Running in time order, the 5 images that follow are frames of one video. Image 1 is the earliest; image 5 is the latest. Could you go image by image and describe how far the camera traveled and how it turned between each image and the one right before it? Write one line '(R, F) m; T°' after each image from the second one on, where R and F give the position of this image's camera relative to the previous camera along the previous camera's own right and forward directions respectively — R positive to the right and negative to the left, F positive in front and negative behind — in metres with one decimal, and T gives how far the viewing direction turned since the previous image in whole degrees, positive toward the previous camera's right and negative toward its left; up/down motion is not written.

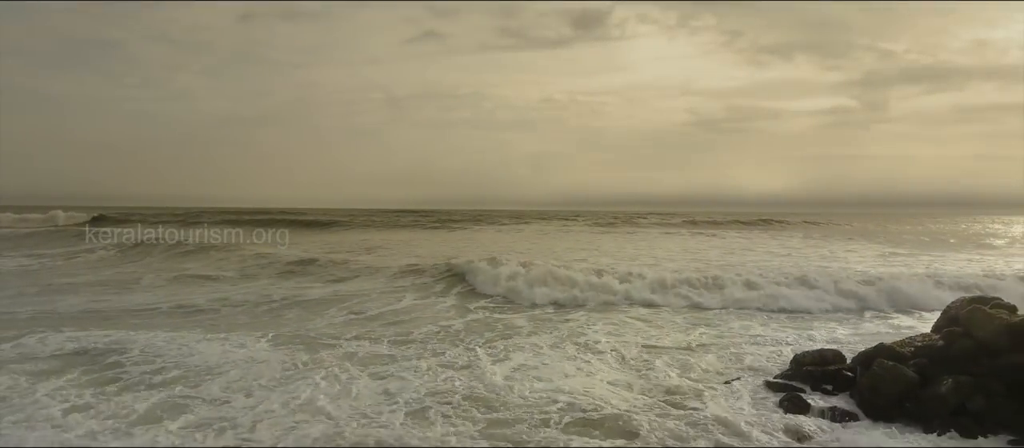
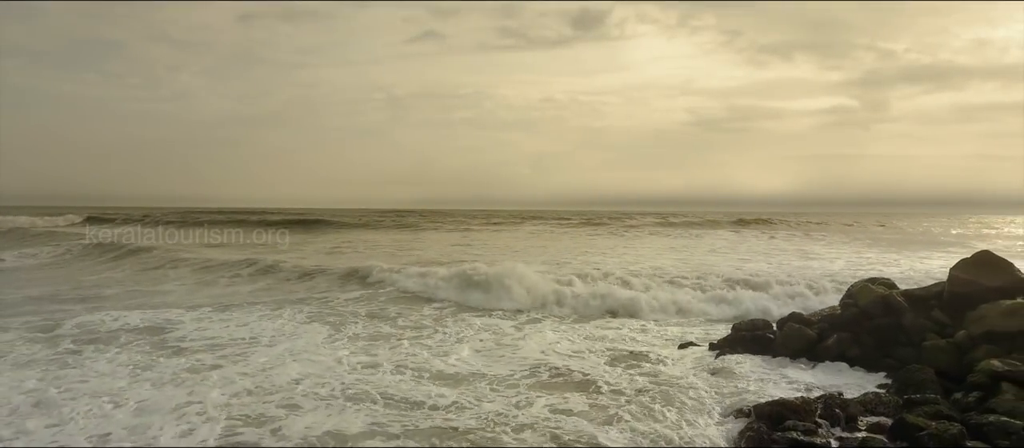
(+0.2, -0.7) m; 0°
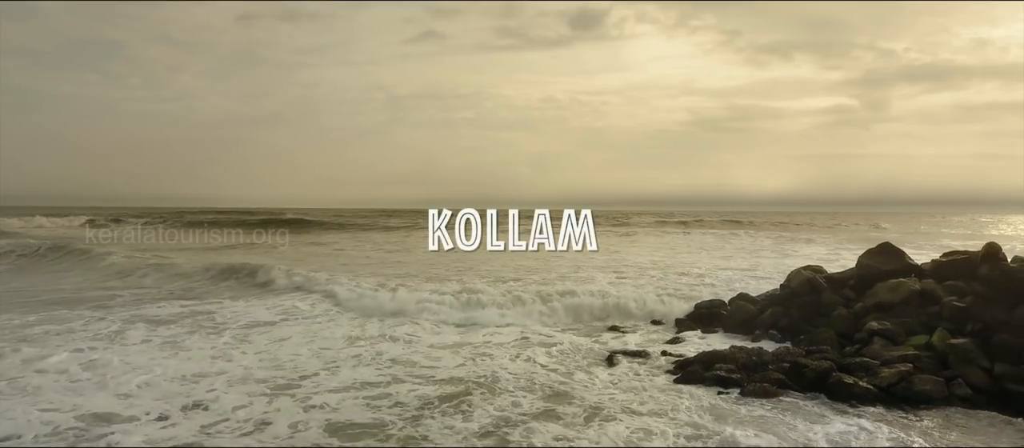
(+0.3, -0.2) m; 0°
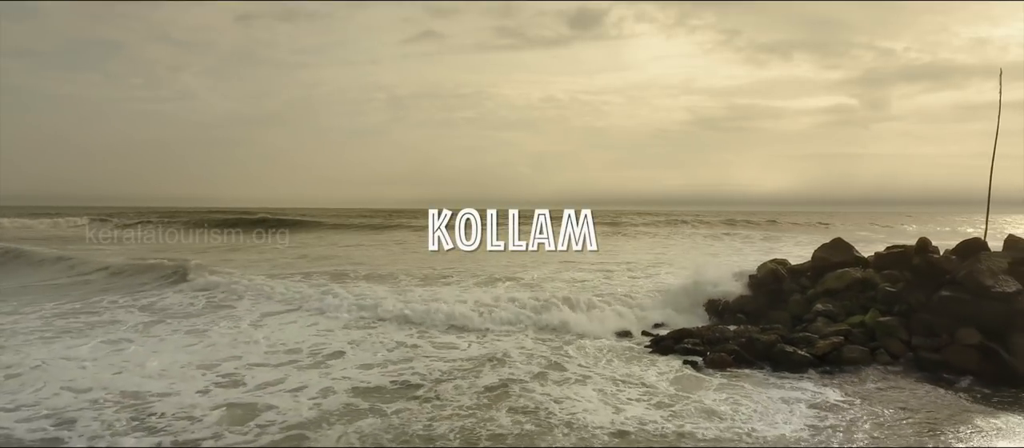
(+0.1, -0.4) m; 0°
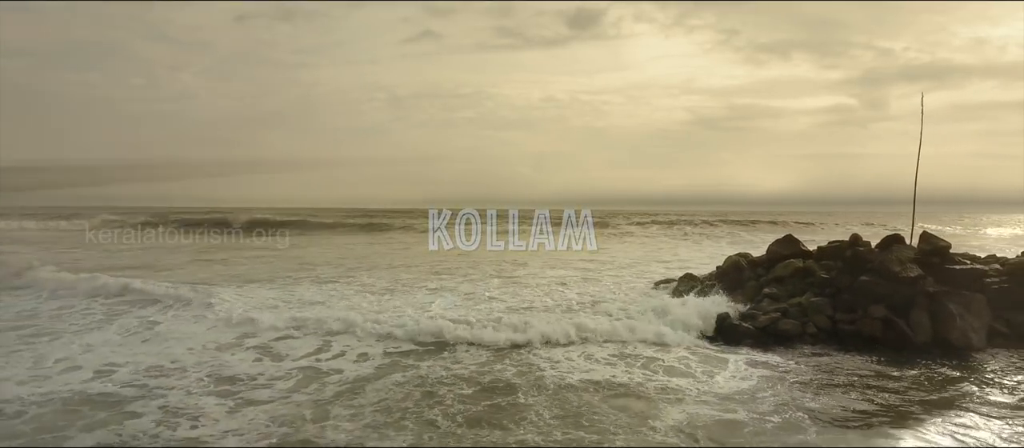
(0.0, -0.8) m; 0°
